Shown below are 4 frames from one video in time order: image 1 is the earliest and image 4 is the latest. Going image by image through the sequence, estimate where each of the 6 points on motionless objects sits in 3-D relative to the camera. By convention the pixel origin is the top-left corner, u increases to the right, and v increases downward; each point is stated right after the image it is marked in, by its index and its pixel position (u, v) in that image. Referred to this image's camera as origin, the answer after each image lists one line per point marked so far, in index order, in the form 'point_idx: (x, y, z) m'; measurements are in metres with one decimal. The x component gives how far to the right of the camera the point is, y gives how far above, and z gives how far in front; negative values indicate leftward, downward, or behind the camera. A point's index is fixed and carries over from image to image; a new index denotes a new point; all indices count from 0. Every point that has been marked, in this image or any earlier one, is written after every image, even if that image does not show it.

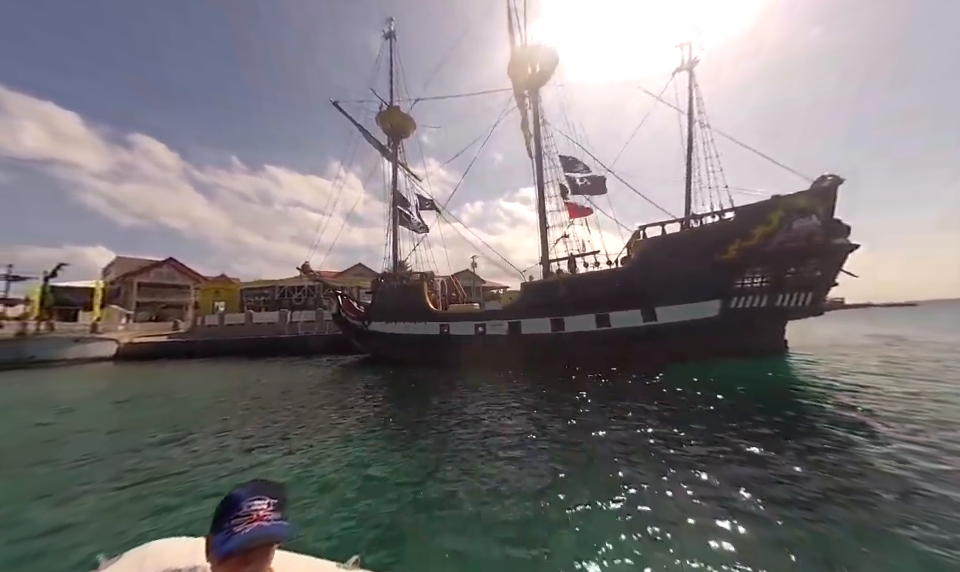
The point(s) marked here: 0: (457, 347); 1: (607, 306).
0: (-1.1, -3.2, +16.7) m
1: (+5.7, -0.8, +13.7) m
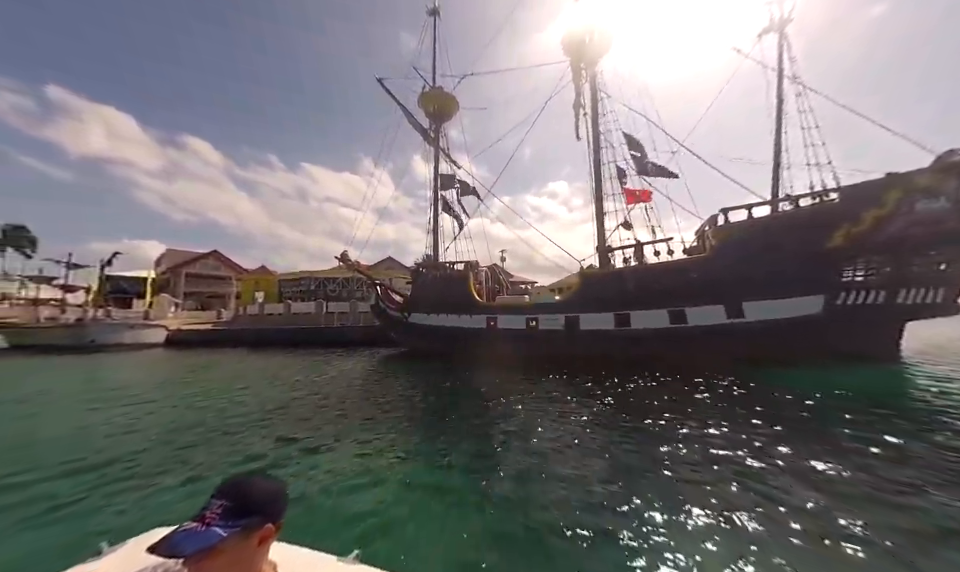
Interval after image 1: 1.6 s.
0: (+1.2, -2.8, +15.7) m
1: (+7.8, -0.5, +12.1) m
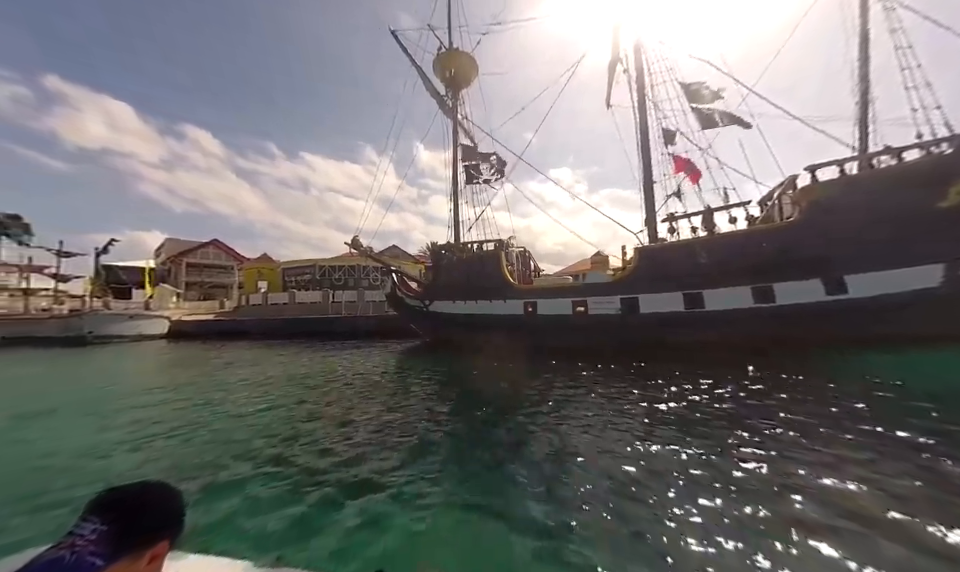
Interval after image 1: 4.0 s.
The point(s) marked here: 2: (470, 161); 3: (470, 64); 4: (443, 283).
0: (+2.7, -1.9, +14.1) m
1: (+9.3, +0.3, +10.4) m
2: (-0.7, +7.6, +19.2) m
3: (-0.6, +12.7, +18.0) m
4: (-2.1, +0.2, +16.9) m
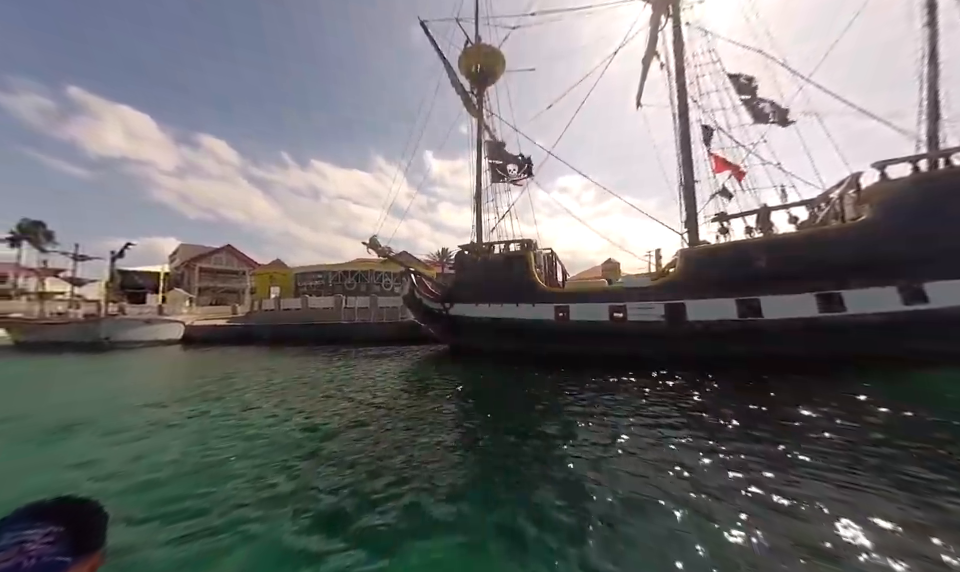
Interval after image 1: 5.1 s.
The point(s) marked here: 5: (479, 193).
0: (+3.8, -2.1, +13.3) m
1: (+10.3, +0.1, +9.5) m
2: (+0.6, +7.2, +18.6) m
3: (+0.7, +12.3, +17.6) m
4: (-0.9, -0.1, +16.2) m
5: (-0.3, +5.4, +18.6) m
